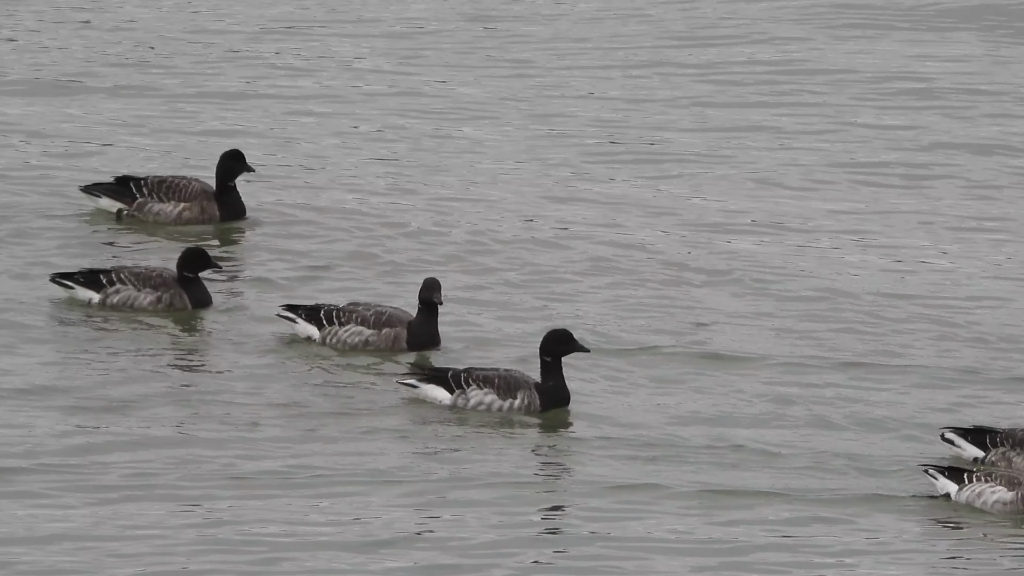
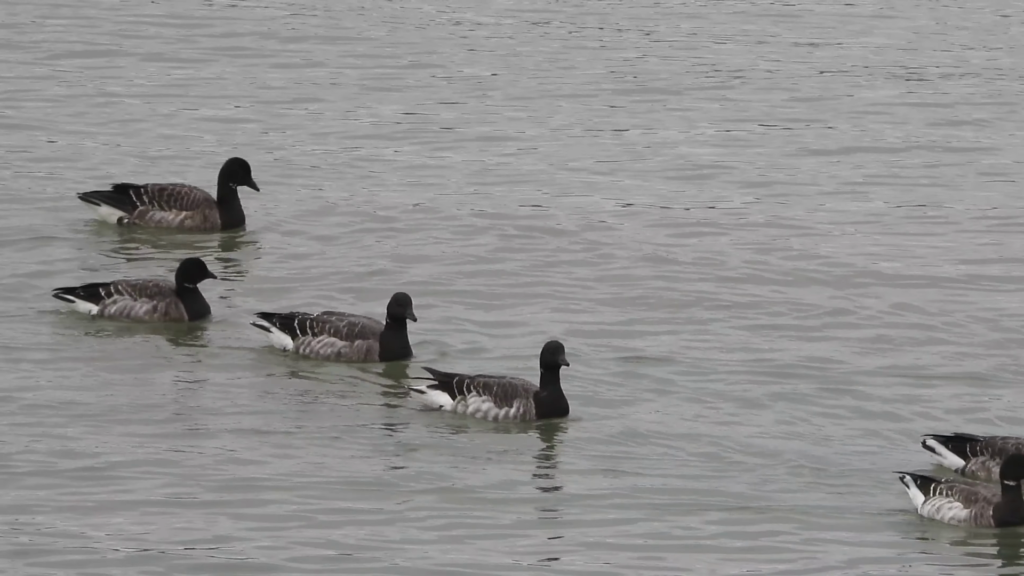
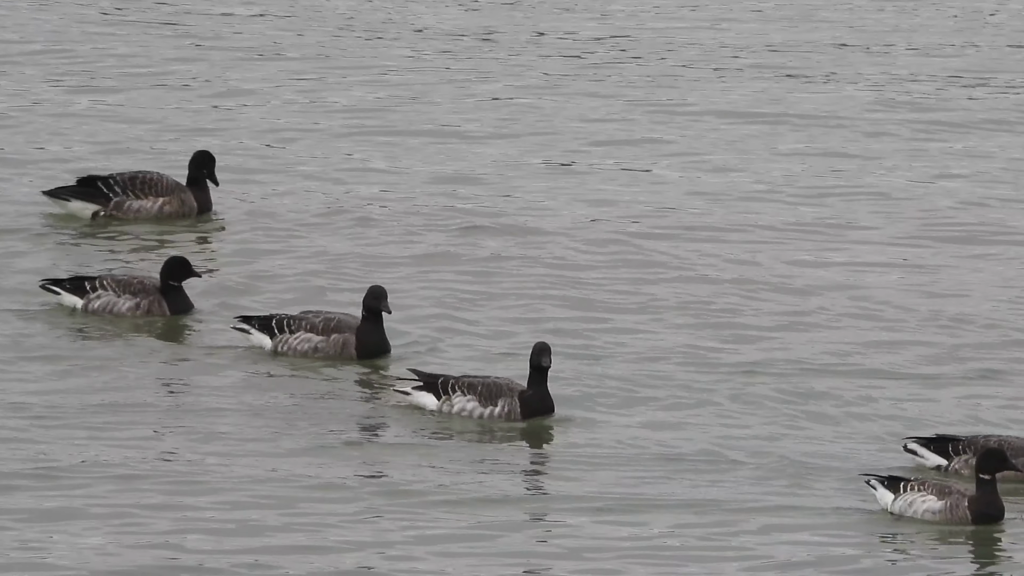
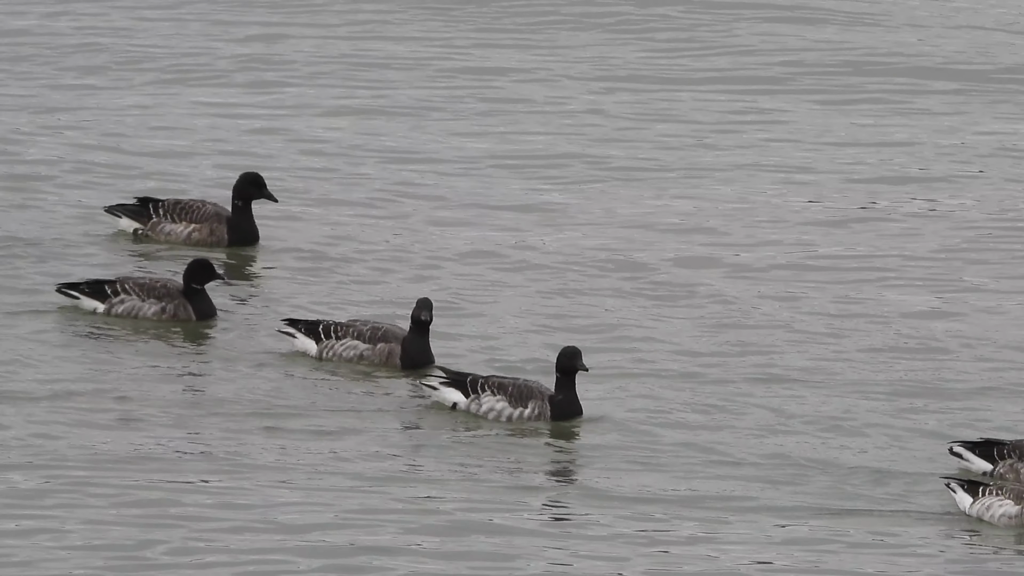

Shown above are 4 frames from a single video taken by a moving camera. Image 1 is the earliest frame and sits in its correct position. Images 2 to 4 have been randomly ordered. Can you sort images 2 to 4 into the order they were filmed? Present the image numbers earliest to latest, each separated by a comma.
4, 2, 3
